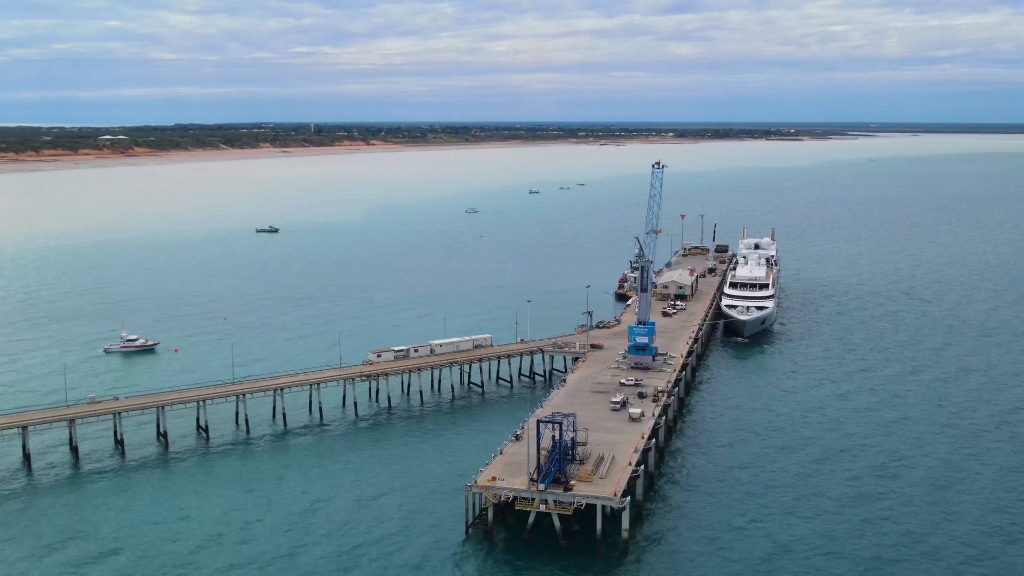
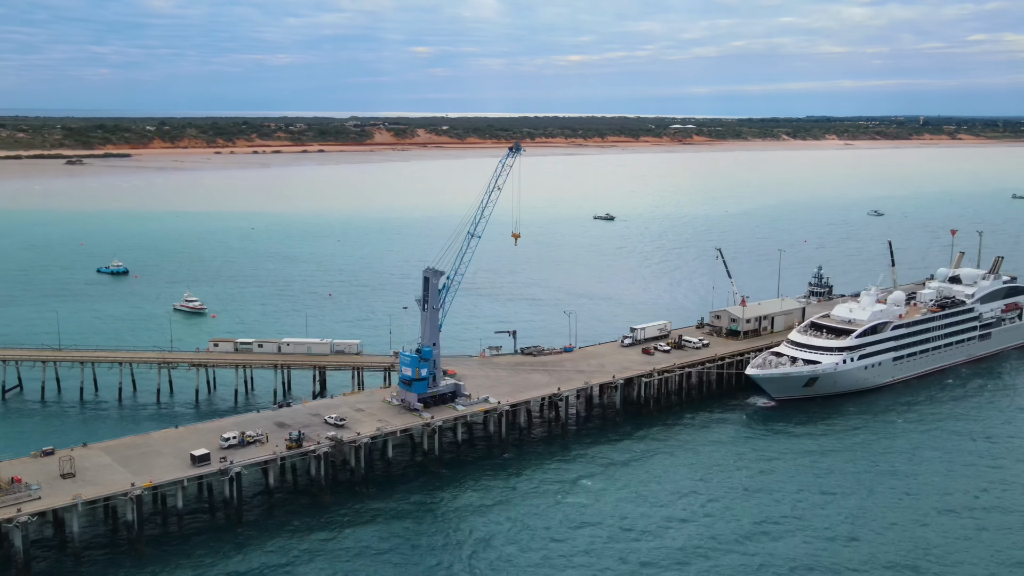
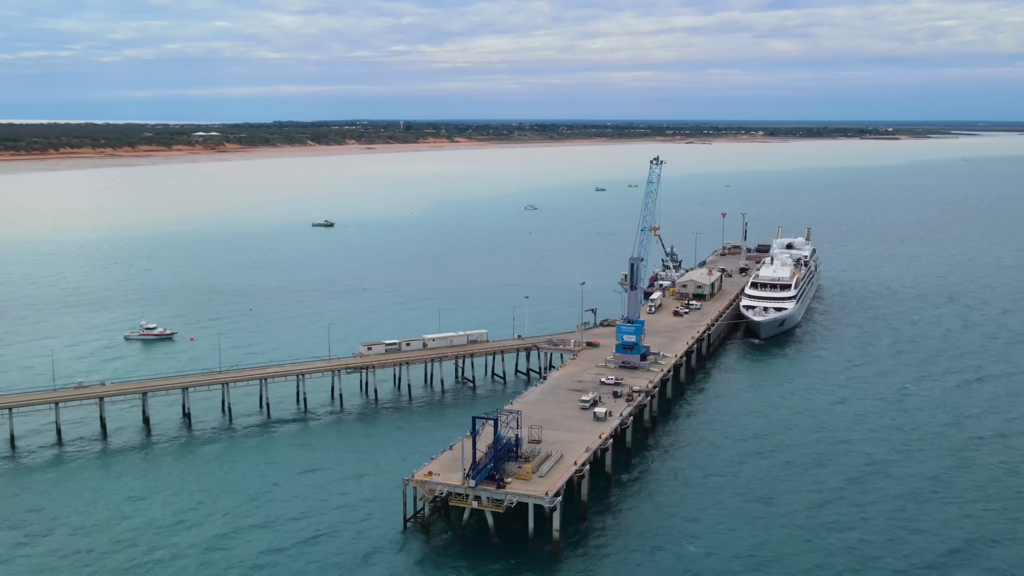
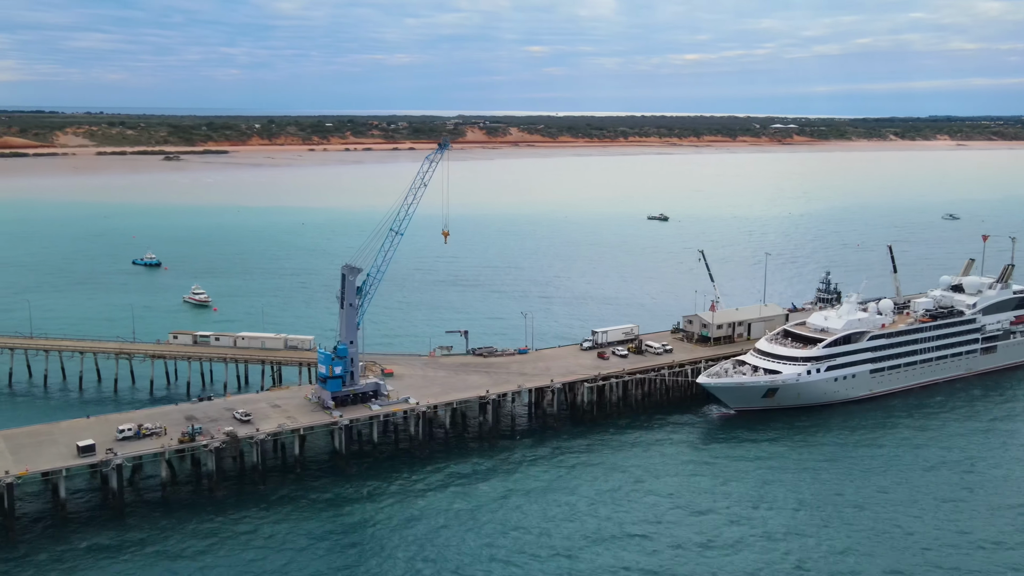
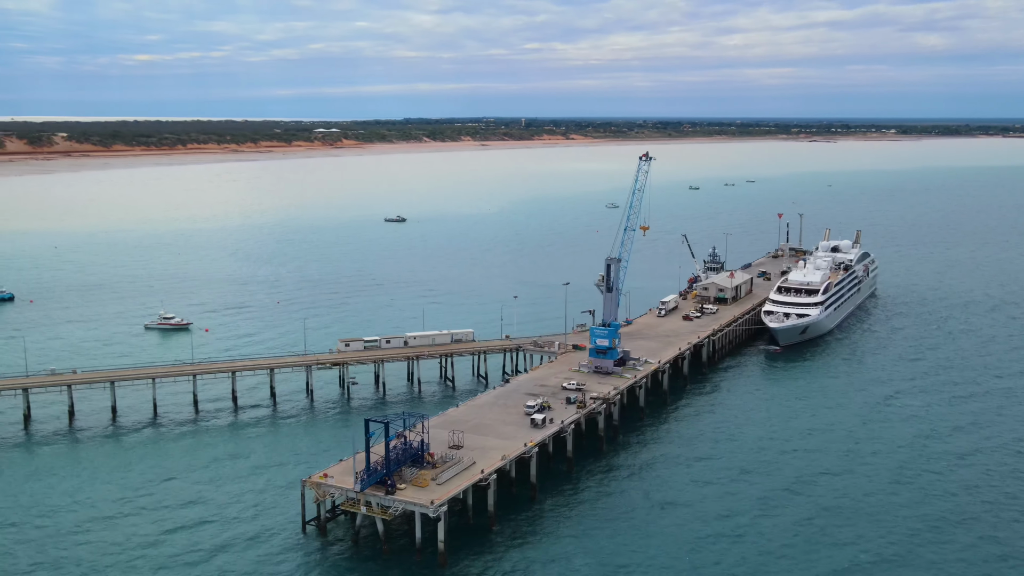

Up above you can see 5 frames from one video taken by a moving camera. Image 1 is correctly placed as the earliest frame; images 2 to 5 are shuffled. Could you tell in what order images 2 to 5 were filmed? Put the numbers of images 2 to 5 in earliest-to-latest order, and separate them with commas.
3, 5, 2, 4
